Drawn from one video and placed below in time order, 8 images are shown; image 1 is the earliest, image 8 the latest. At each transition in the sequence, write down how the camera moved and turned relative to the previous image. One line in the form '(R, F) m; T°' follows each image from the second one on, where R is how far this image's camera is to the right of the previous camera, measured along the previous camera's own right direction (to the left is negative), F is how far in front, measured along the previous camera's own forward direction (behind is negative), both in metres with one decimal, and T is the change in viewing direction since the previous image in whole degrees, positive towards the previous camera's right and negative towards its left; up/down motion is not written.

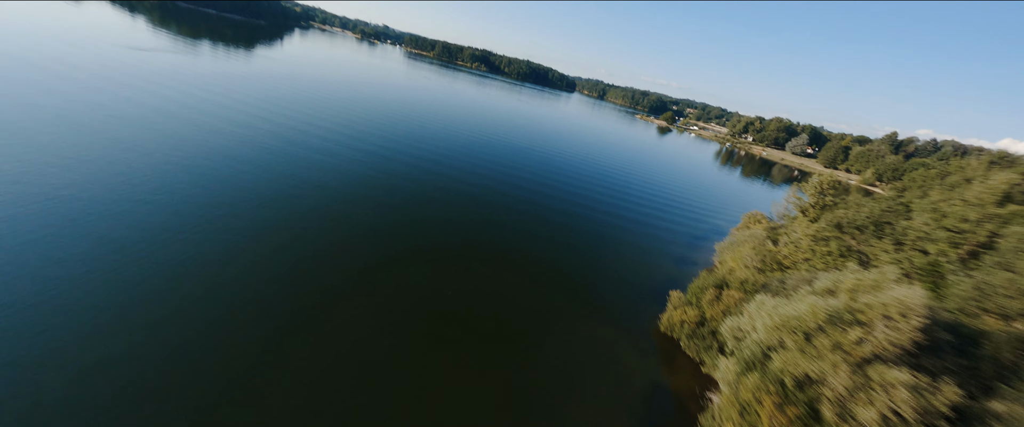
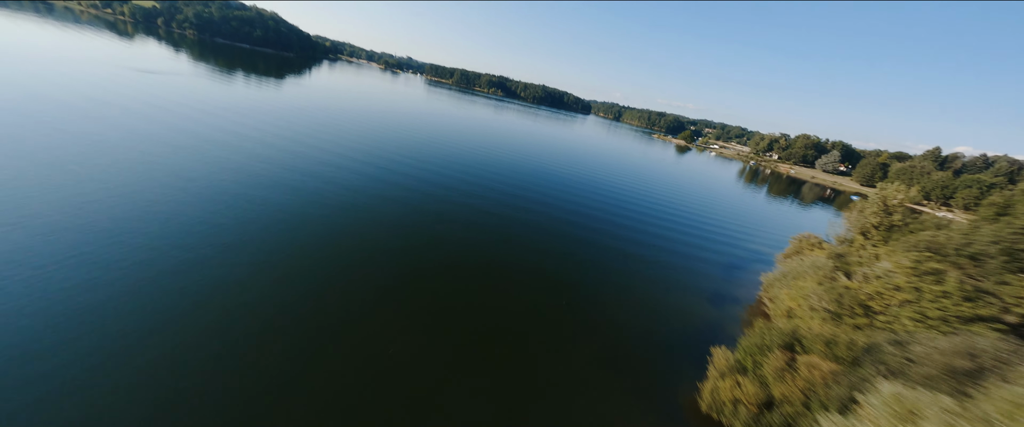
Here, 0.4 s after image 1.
(+0.3, +0.9) m; -3°
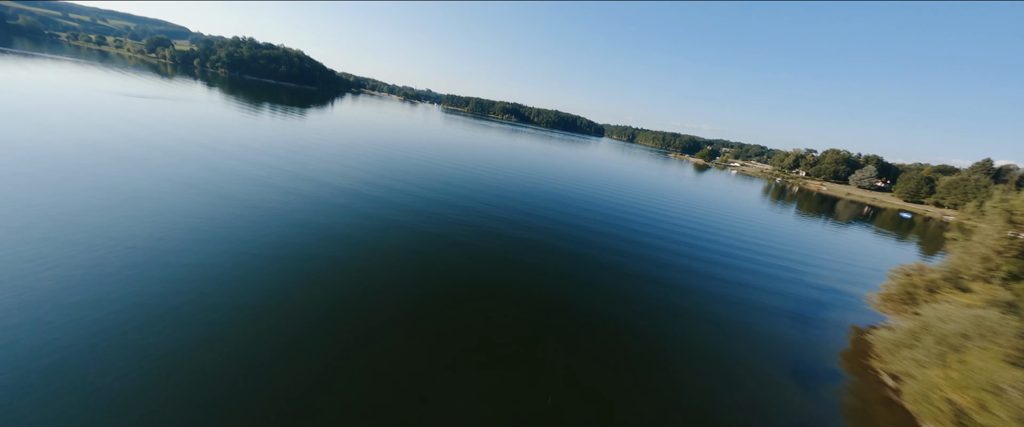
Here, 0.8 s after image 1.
(+0.4, +1.3) m; -3°
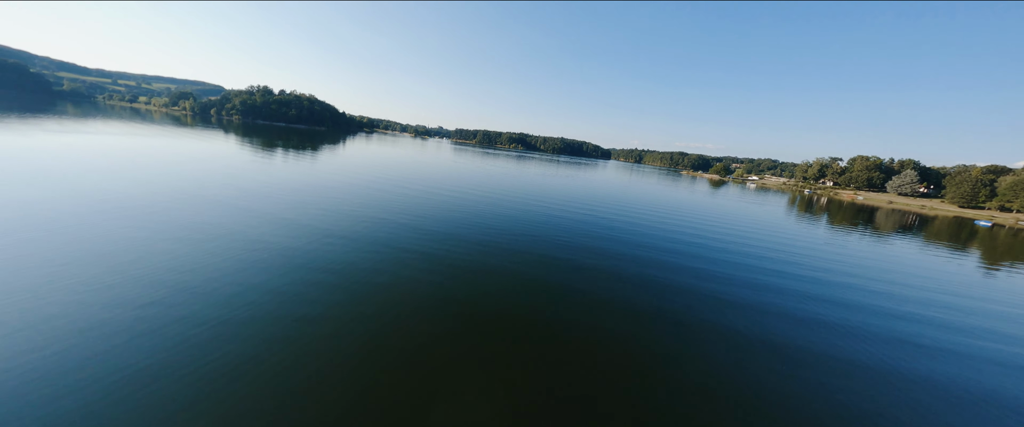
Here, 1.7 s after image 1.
(+0.2, +2.2) m; -2°
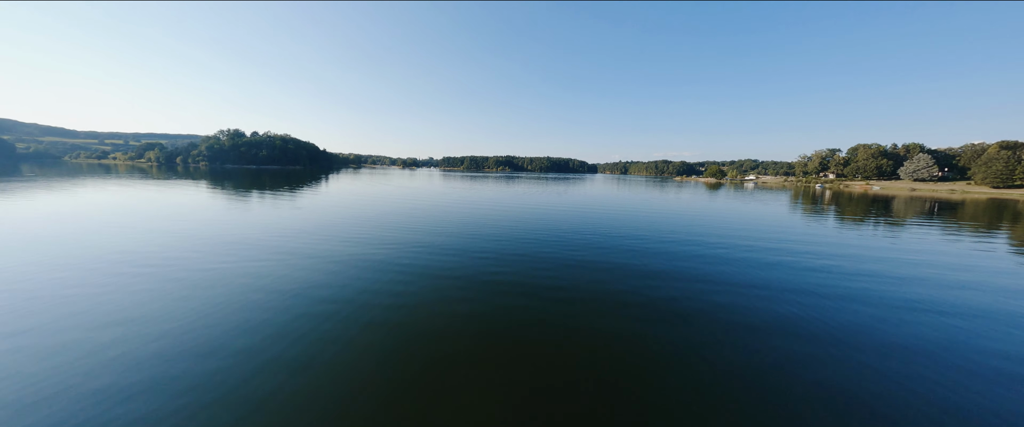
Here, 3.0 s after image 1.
(+0.2, +4.1) m; +2°
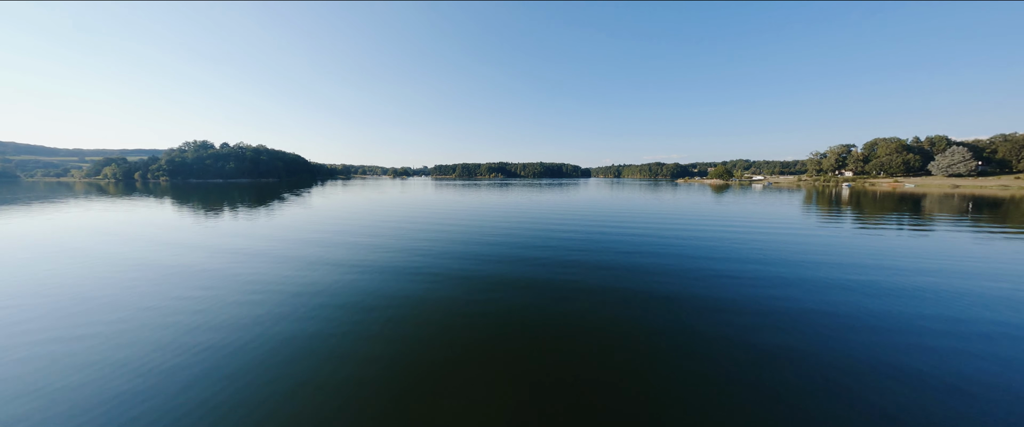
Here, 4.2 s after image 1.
(+0.1, +4.9) m; +1°
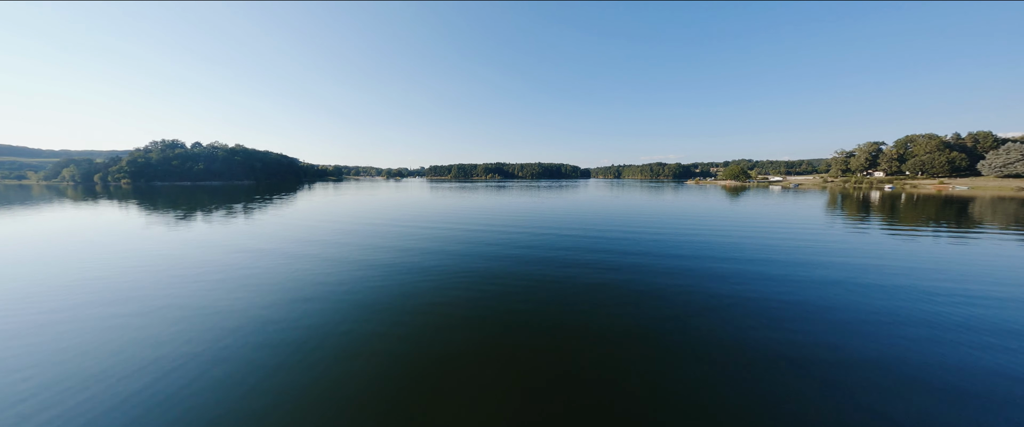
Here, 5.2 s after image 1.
(+0.1, +4.9) m; +1°
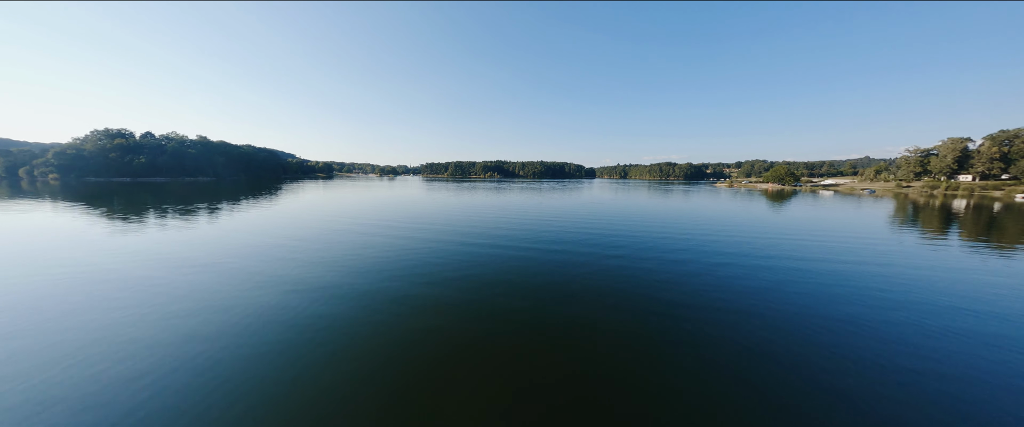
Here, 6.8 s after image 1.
(+0.2, +8.5) m; 0°
